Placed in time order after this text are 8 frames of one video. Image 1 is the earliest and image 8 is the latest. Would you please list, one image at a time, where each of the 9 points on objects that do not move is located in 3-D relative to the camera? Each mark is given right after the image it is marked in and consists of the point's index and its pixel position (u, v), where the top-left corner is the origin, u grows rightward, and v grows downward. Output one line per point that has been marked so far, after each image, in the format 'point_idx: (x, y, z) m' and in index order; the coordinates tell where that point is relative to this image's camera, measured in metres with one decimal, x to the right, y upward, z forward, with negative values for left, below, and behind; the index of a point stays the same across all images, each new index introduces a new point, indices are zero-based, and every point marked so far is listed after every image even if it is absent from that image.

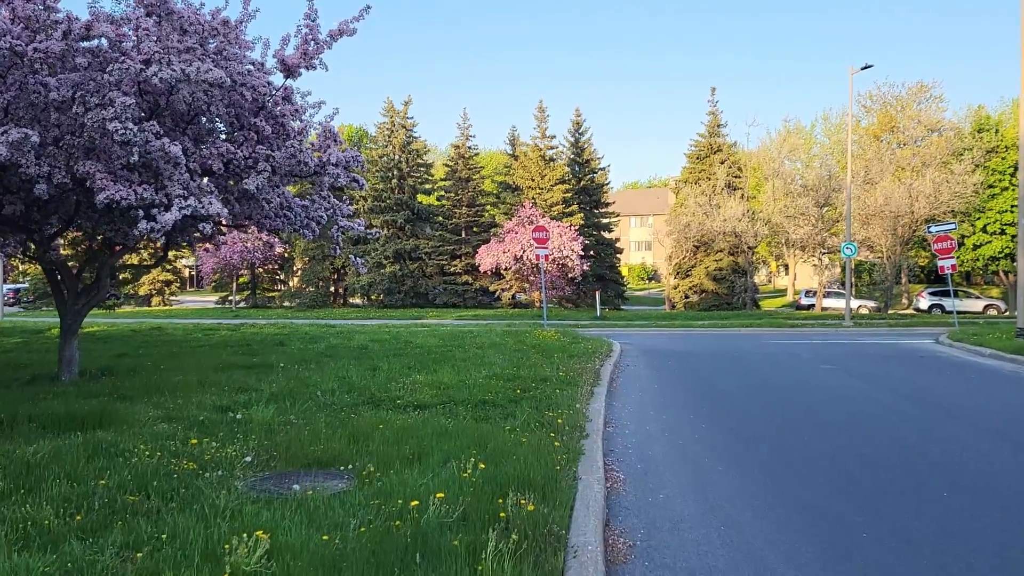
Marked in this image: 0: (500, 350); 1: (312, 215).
0: (-0.2, -1.2, +13.0) m
1: (-3.2, +1.2, +11.3) m
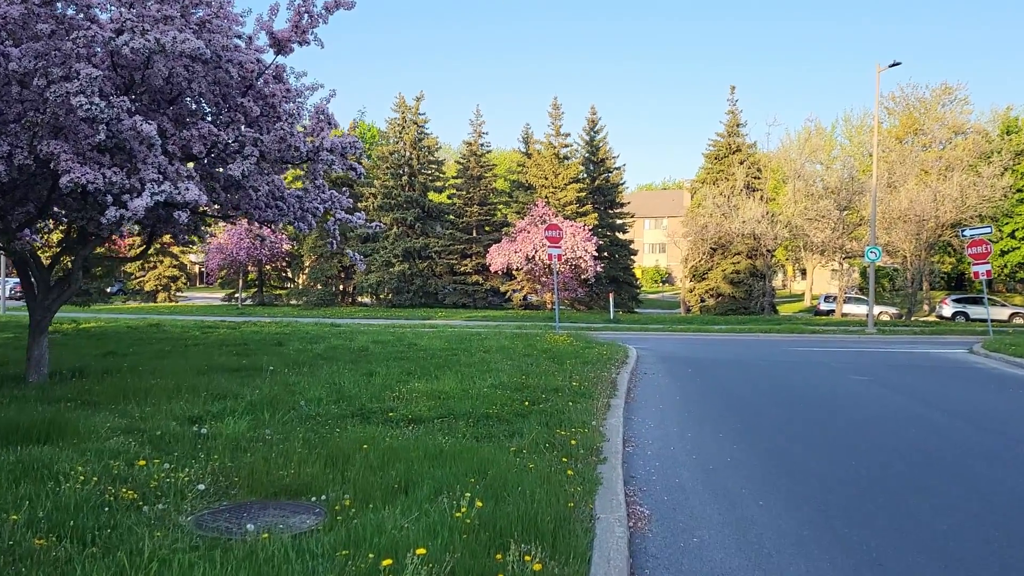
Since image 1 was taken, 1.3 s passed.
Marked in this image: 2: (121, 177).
0: (0.0, -1.2, +12.1) m
1: (-3.0, +1.2, +10.5) m
2: (-4.1, +1.2, +7.4) m
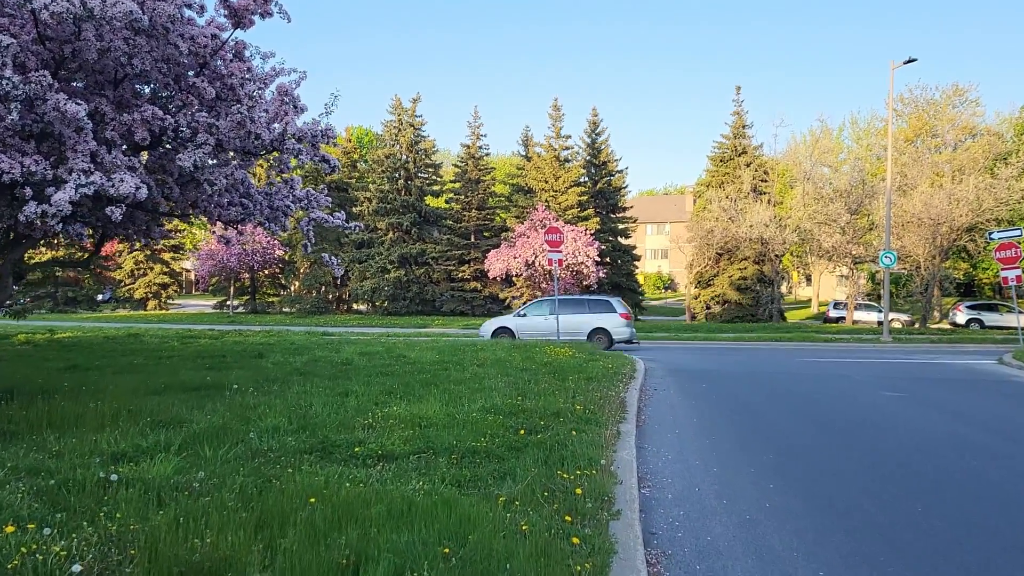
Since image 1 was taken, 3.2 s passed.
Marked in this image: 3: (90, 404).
0: (-0.1, -1.3, +11.0) m
1: (-3.1, +1.1, +9.3) m
2: (-4.2, +1.1, +6.2) m
3: (-4.6, -1.3, +7.5) m
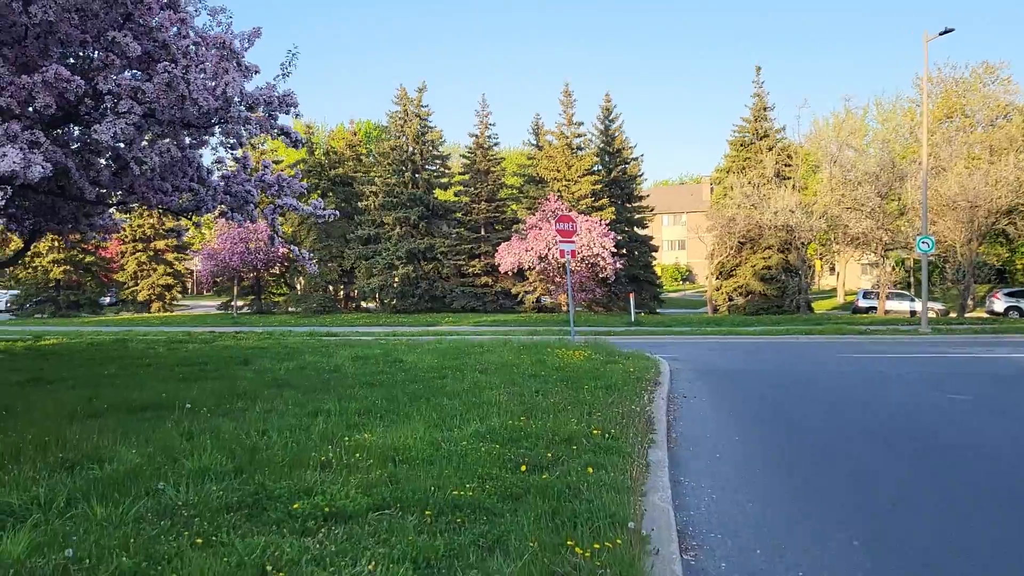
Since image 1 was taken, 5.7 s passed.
0: (0.0, -1.3, +9.5) m
1: (-3.1, +1.1, +7.9) m
2: (-4.3, +1.1, +4.8) m
3: (-4.6, -1.3, +6.1) m
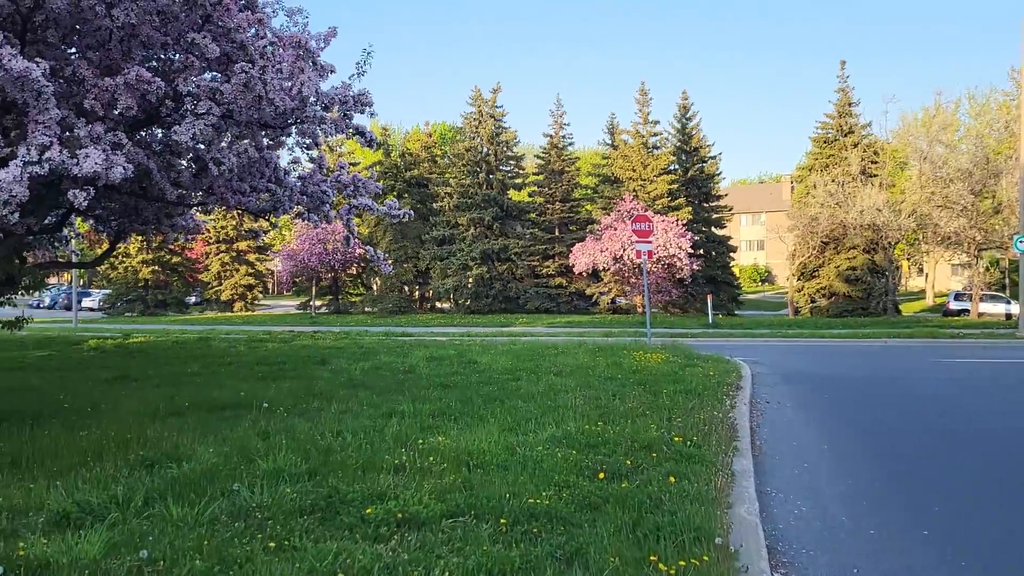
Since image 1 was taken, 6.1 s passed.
0: (+1.0, -1.3, +9.2) m
1: (-2.2, +1.1, +7.9) m
2: (-3.7, +1.1, +5.0) m
3: (-3.9, -1.3, +6.3) m
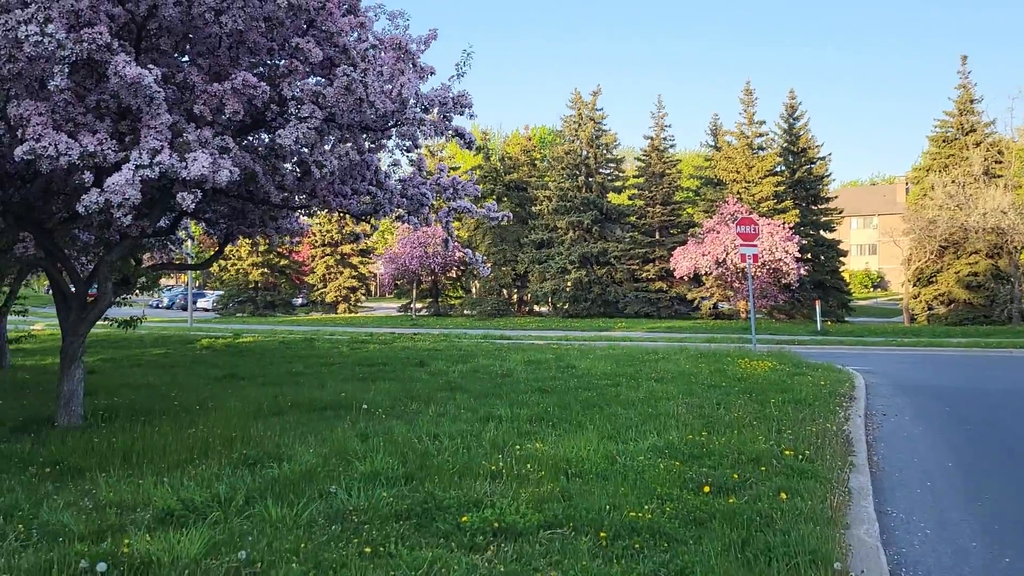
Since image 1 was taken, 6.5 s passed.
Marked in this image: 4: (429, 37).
0: (+2.3, -1.3, +8.7) m
1: (-1.1, +1.1, +7.9) m
2: (-3.0, +1.1, +5.2) m
3: (-3.0, -1.3, +6.6) m
4: (-0.8, +2.6, +7.2) m
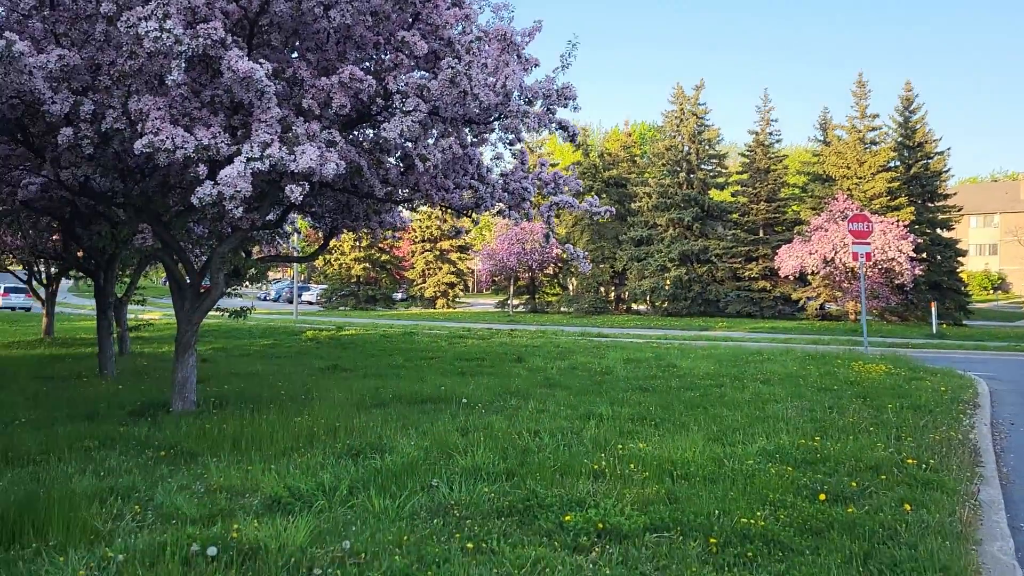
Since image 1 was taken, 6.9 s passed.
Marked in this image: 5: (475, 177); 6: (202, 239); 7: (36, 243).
0: (+3.4, -1.2, +8.2) m
1: (-0.1, +1.2, +7.8) m
2: (-2.2, +1.2, +5.4) m
3: (-2.1, -1.2, +6.7) m
4: (+0.2, +2.7, +7.0) m
5: (-0.5, +1.2, +7.6) m
6: (-3.6, +0.6, +8.0) m
7: (-7.2, +0.7, +10.4) m
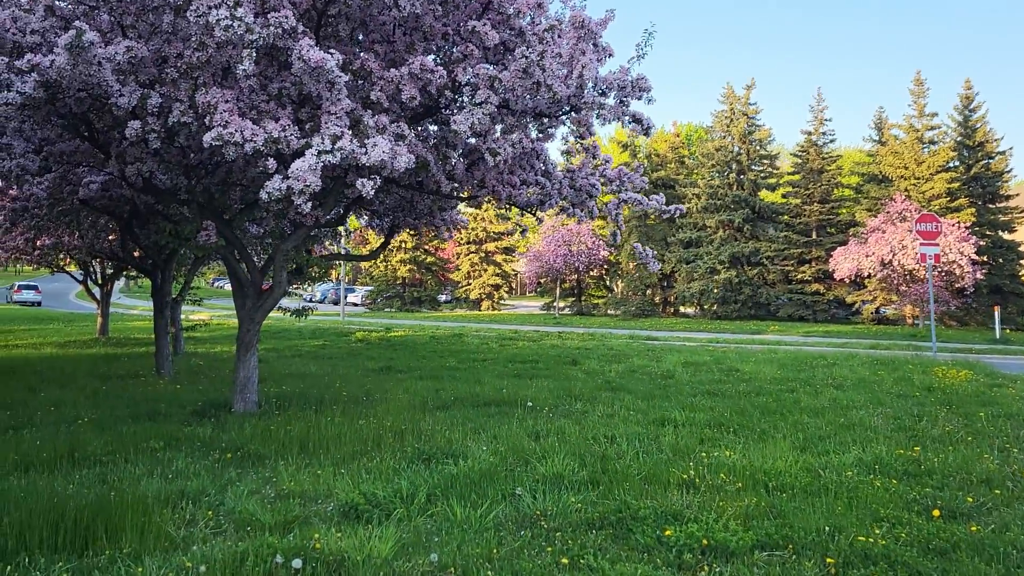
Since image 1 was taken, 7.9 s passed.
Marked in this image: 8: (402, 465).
0: (+4.1, -1.3, +7.8) m
1: (+0.6, +1.2, +7.6) m
2: (-1.7, +1.2, +5.2) m
3: (-1.4, -1.2, +6.5) m
4: (+0.8, +2.7, +6.8) m
5: (+0.2, +1.2, +7.4) m
6: (-2.9, +0.6, +7.9) m
7: (-6.4, +0.7, +10.5) m
8: (-0.8, -1.2, +4.8) m
